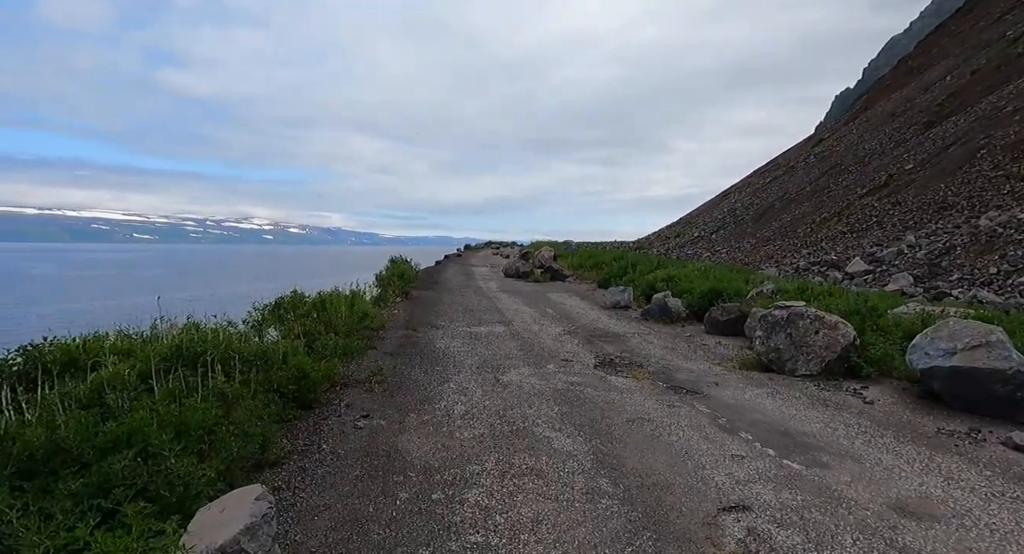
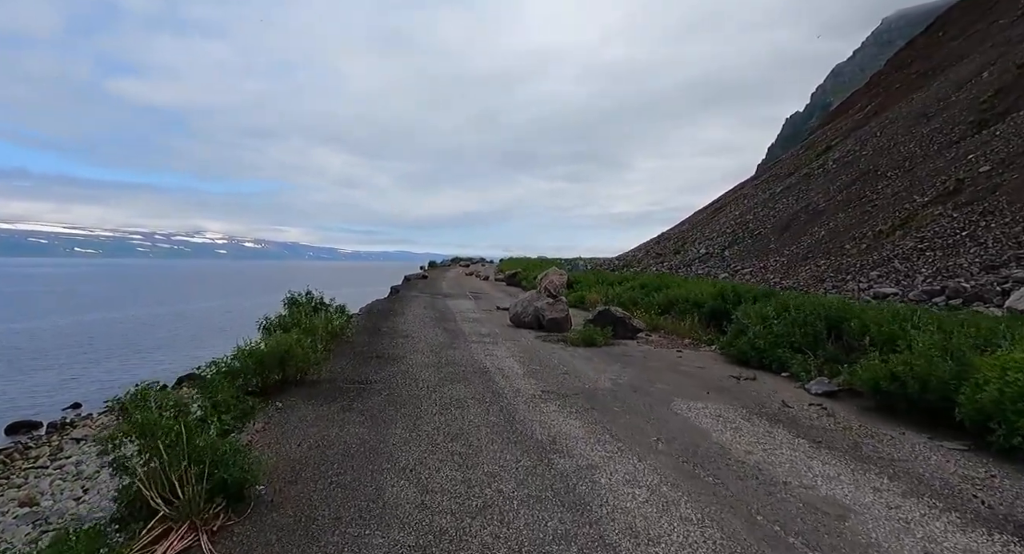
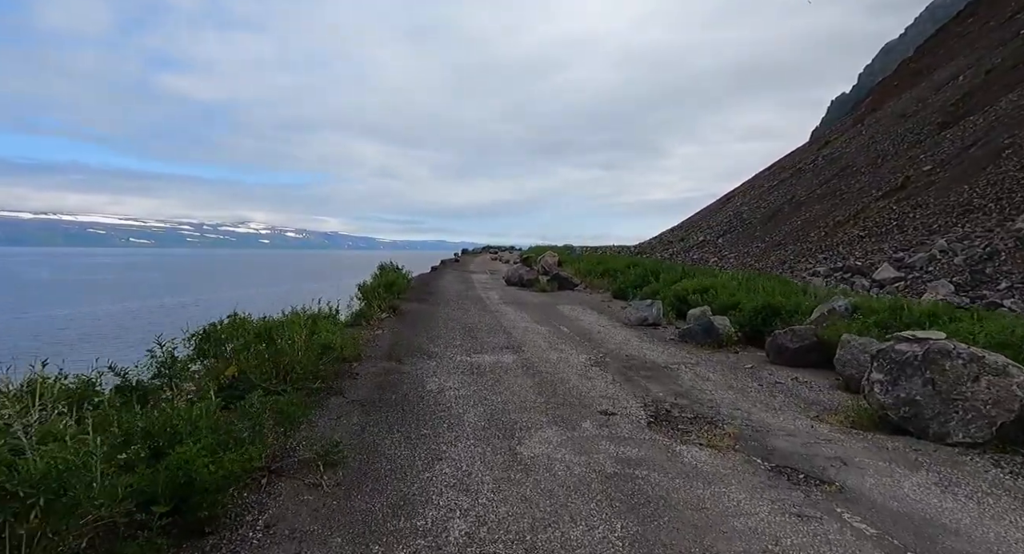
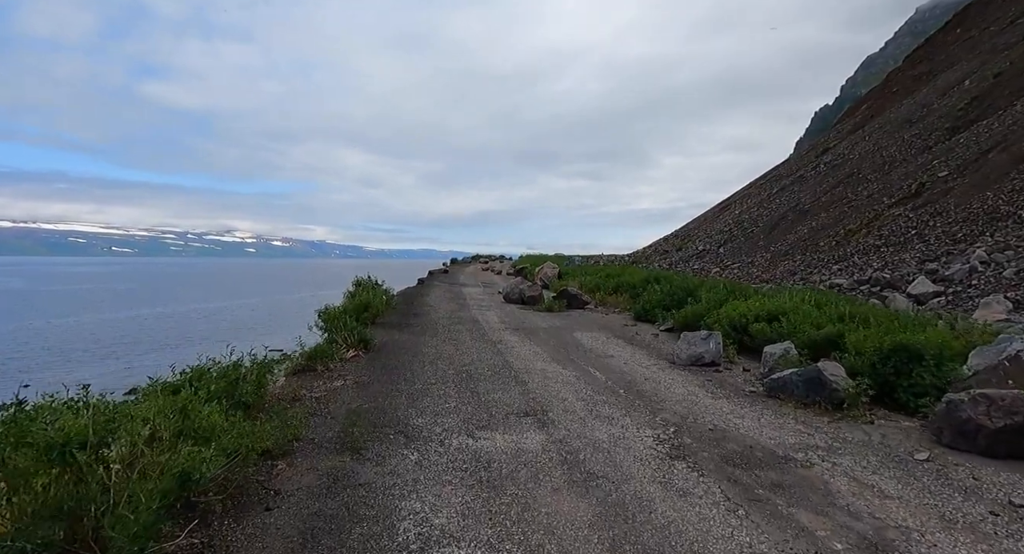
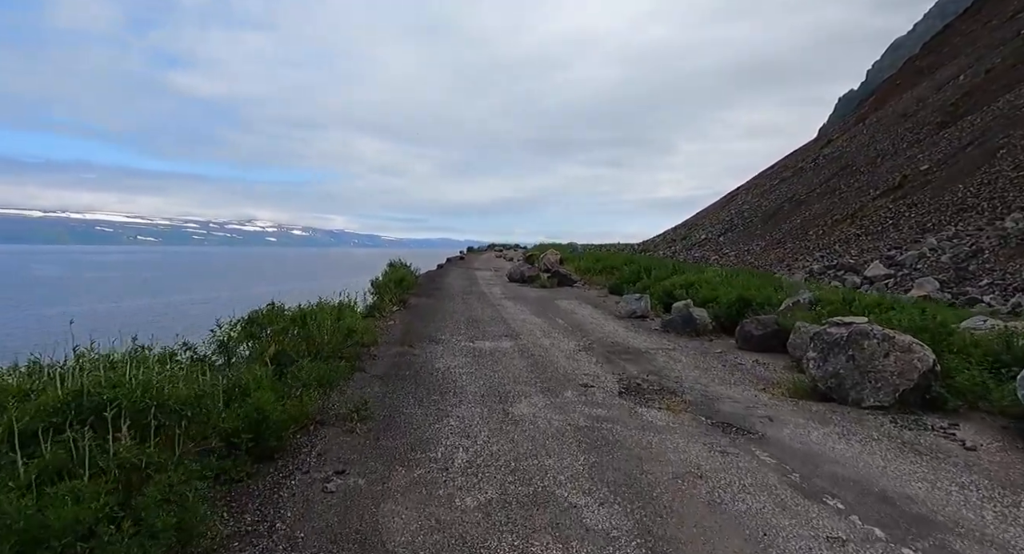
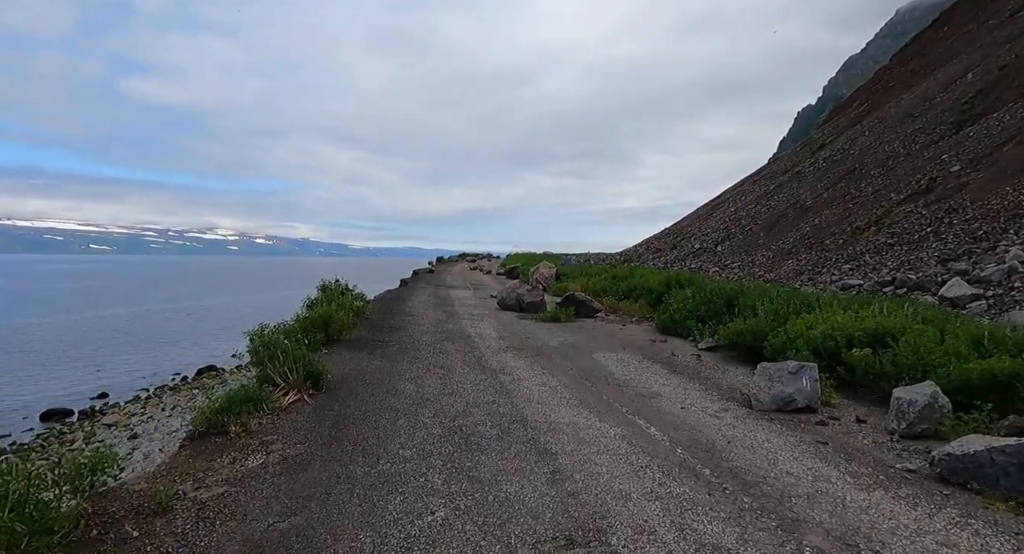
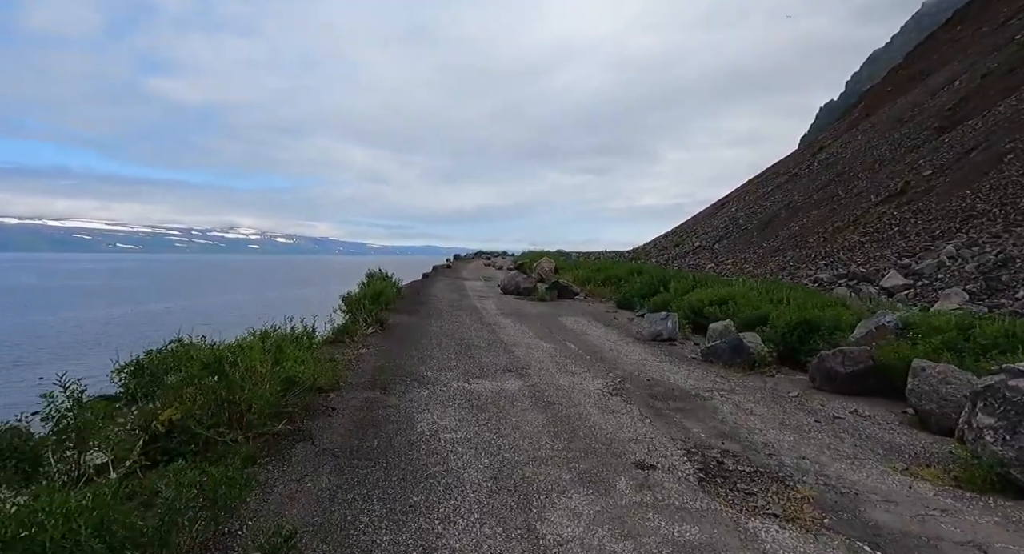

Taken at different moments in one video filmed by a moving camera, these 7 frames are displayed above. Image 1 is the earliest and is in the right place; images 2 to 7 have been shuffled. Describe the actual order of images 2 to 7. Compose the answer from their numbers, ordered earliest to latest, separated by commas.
5, 3, 7, 4, 6, 2
